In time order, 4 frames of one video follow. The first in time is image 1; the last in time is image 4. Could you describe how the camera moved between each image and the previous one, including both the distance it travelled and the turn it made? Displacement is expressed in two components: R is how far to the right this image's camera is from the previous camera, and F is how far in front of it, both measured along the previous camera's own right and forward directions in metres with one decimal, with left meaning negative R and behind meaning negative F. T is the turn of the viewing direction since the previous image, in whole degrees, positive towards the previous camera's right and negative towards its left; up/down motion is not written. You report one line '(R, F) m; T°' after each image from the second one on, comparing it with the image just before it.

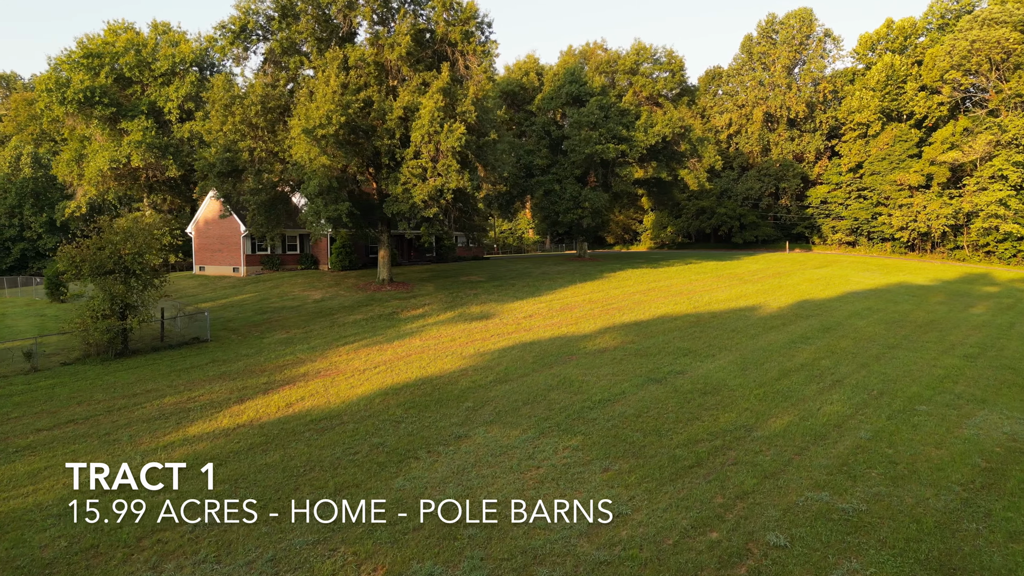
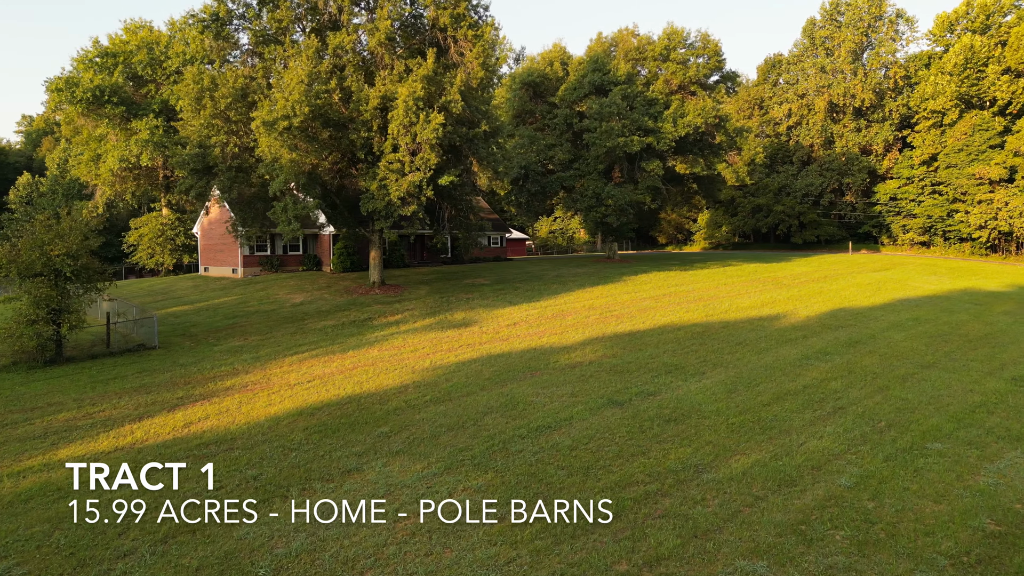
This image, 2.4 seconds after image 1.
(+1.8, +1.0) m; -5°
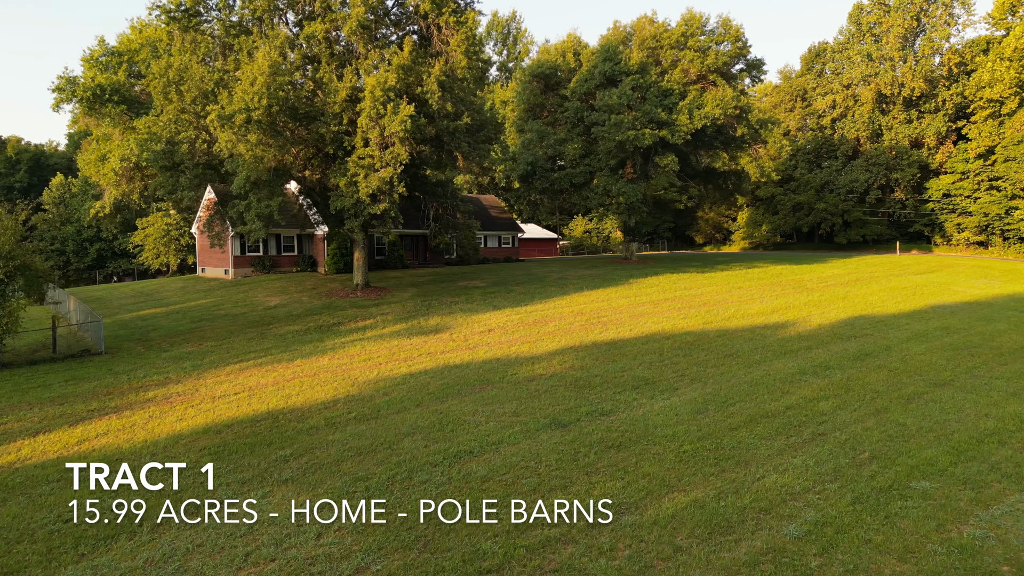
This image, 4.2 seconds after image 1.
(+1.6, +0.8) m; -4°
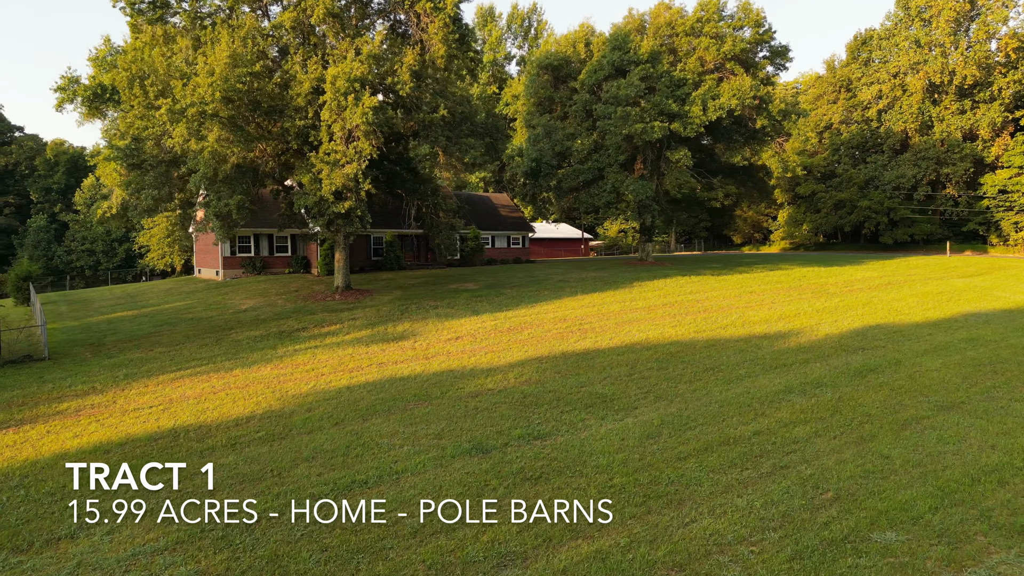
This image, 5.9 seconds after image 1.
(+1.7, +0.8) m; -4°
